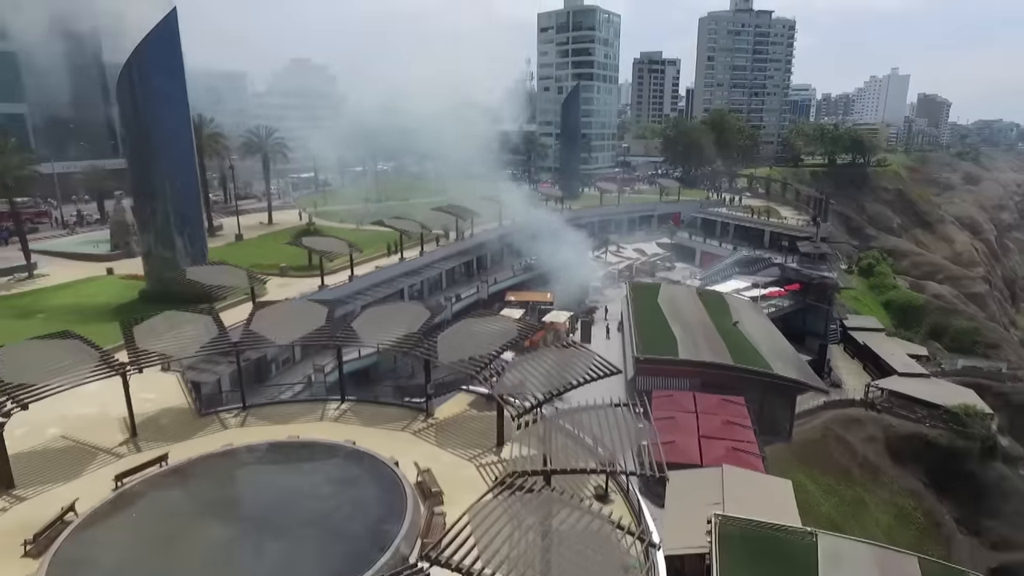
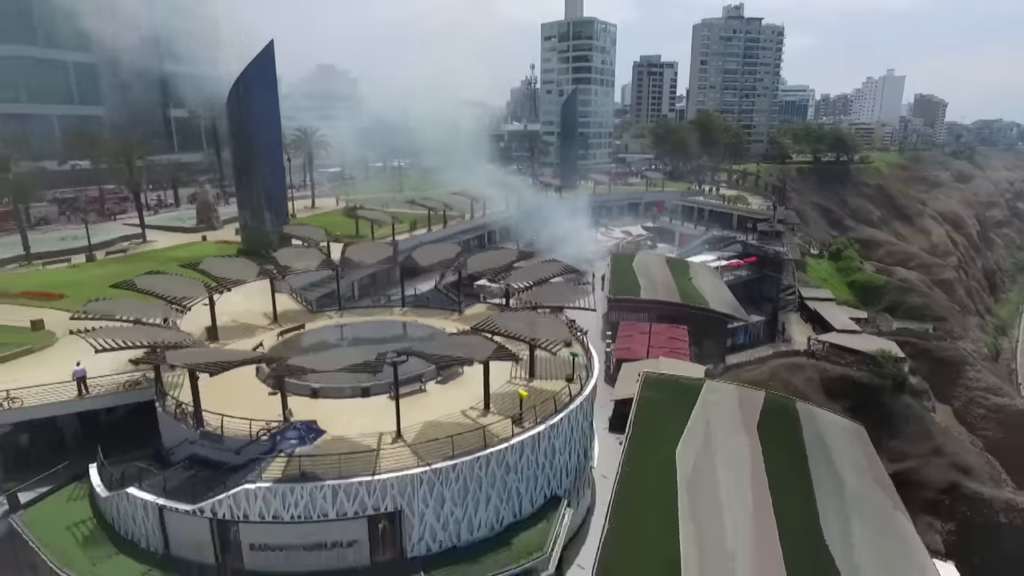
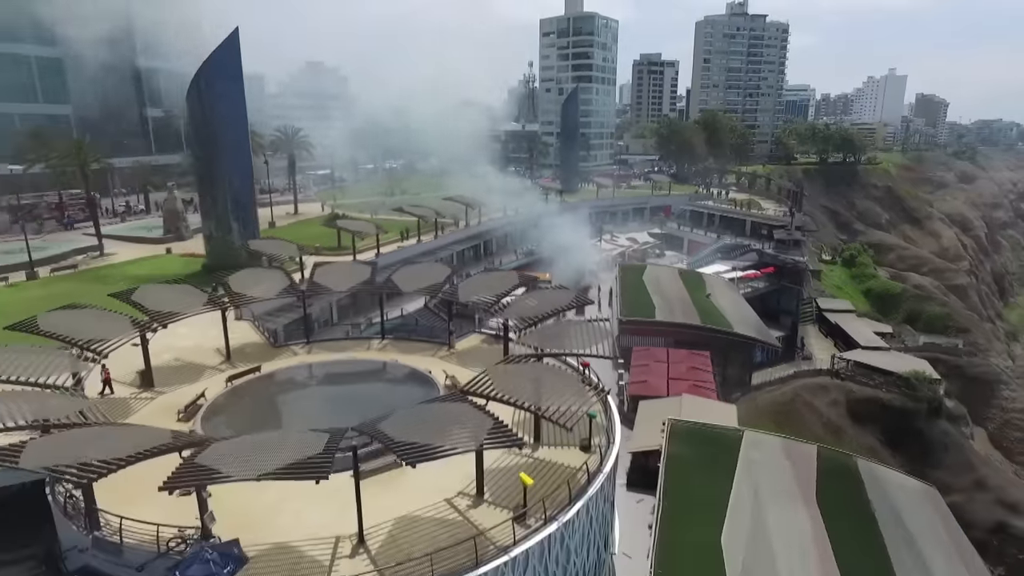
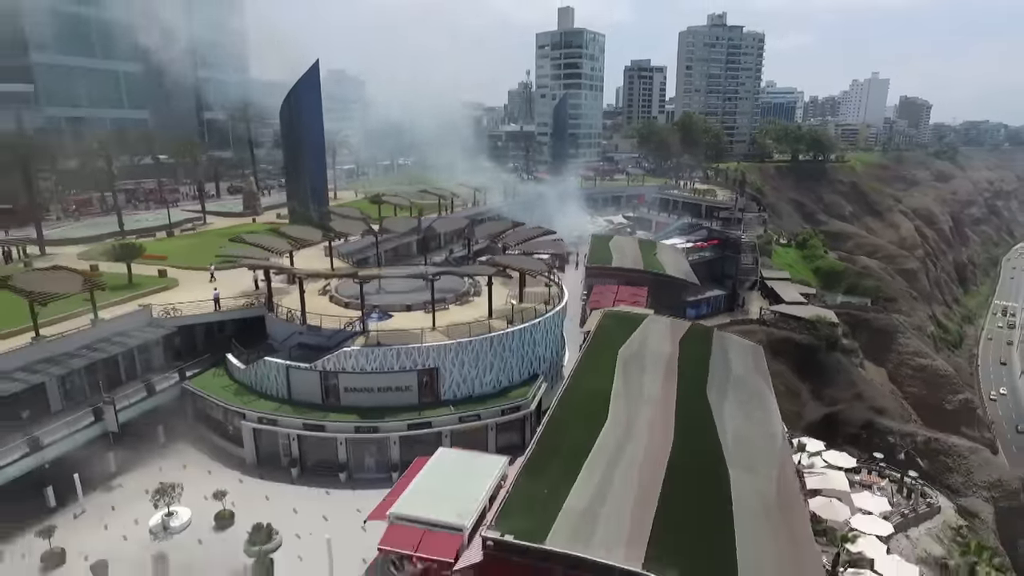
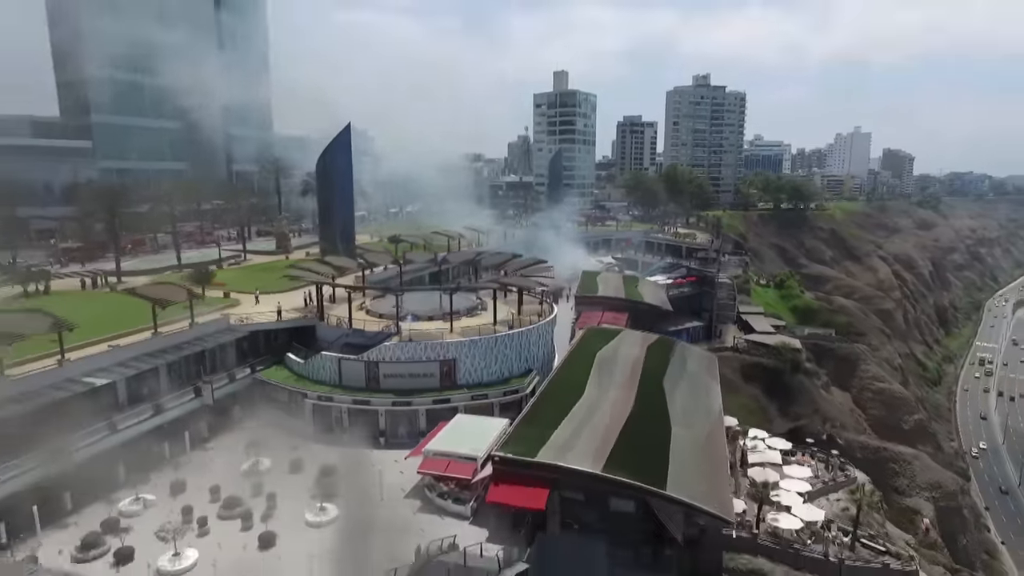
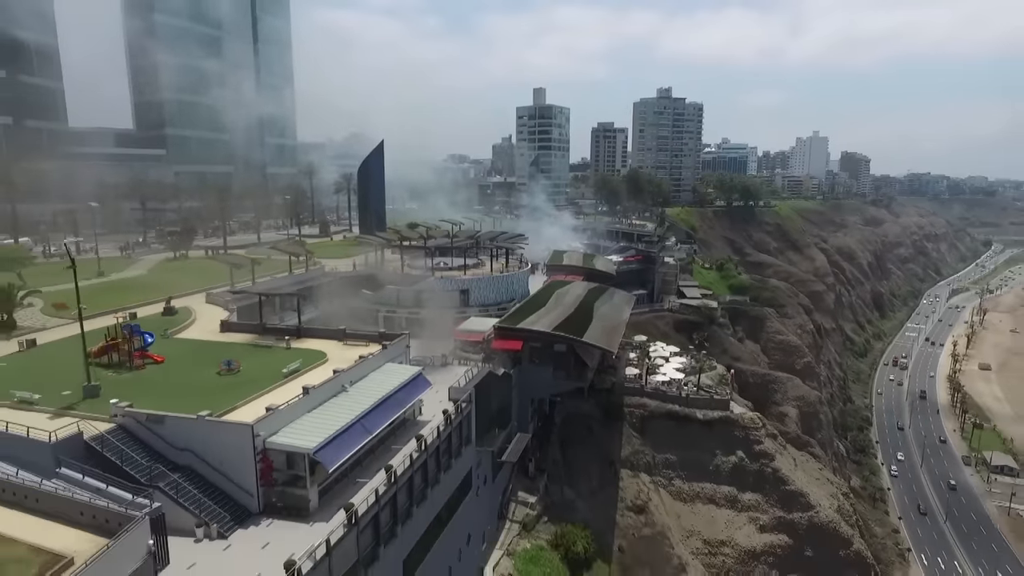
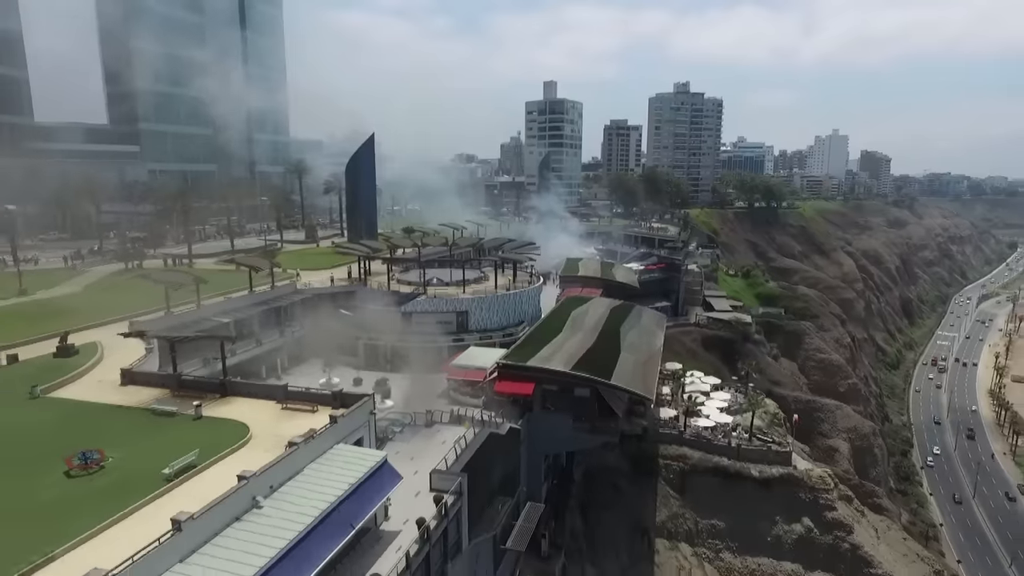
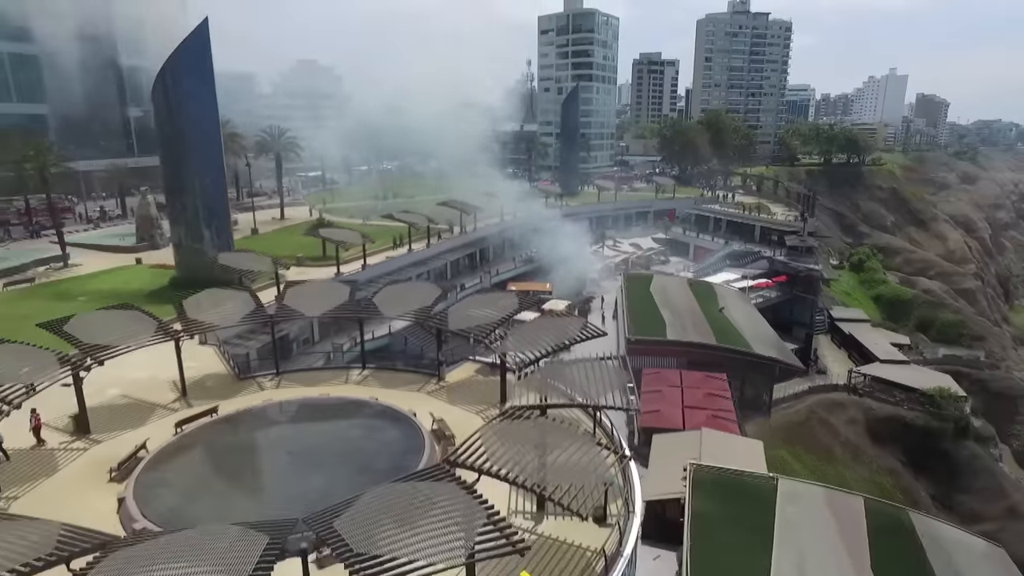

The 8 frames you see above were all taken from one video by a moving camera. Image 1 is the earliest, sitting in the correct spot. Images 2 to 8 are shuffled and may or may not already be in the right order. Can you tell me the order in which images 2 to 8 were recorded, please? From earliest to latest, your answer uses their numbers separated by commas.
8, 3, 2, 4, 5, 7, 6
